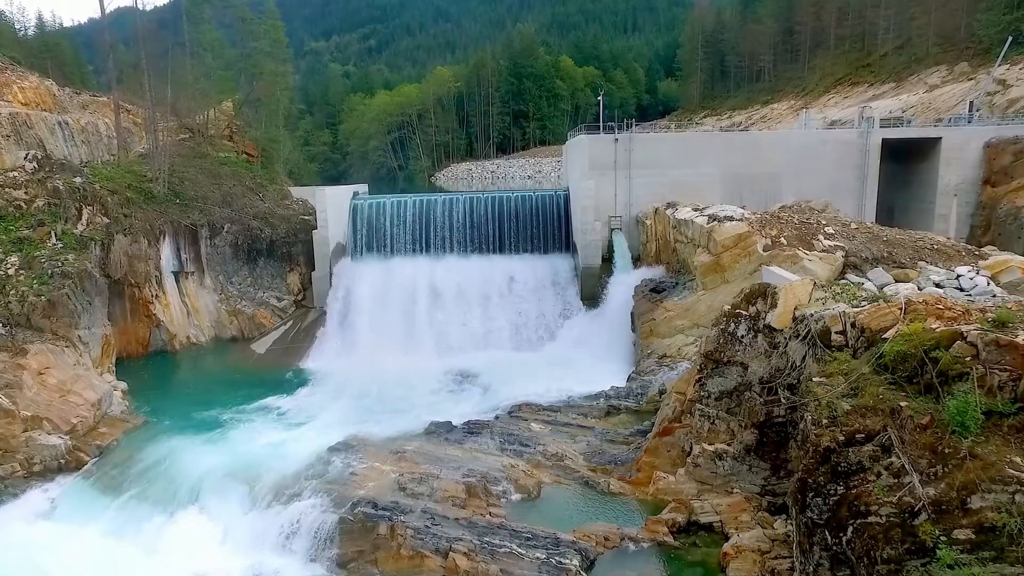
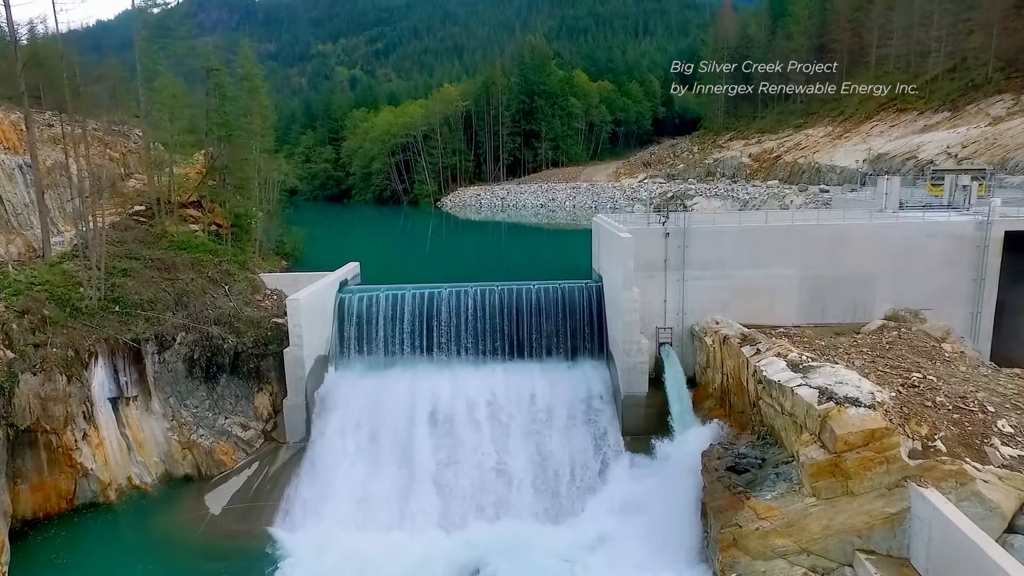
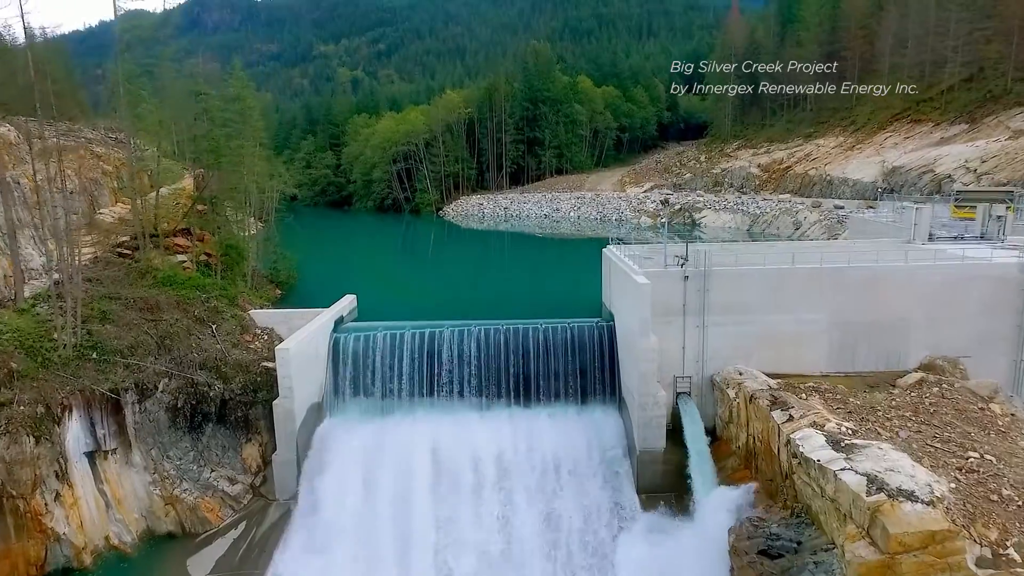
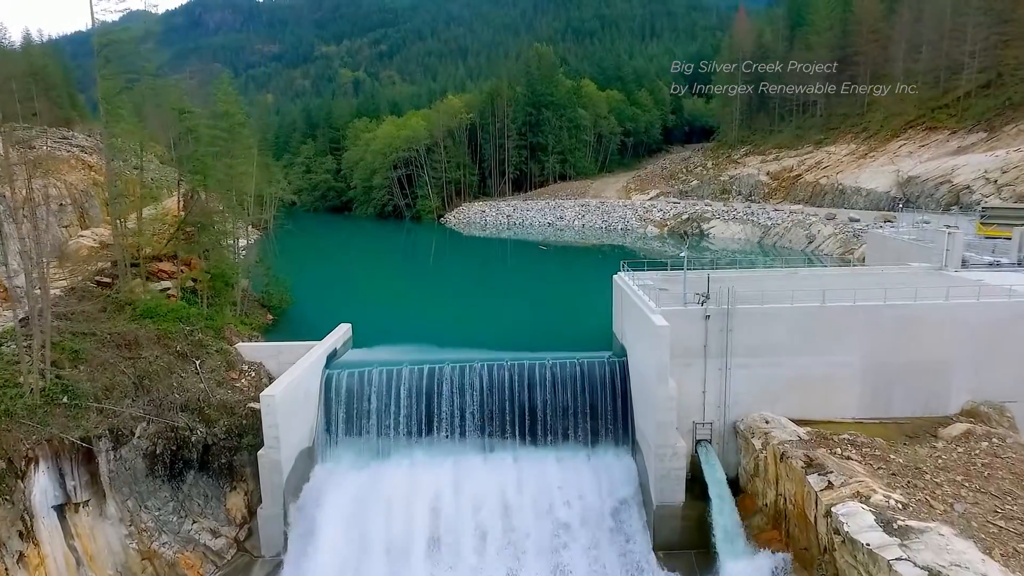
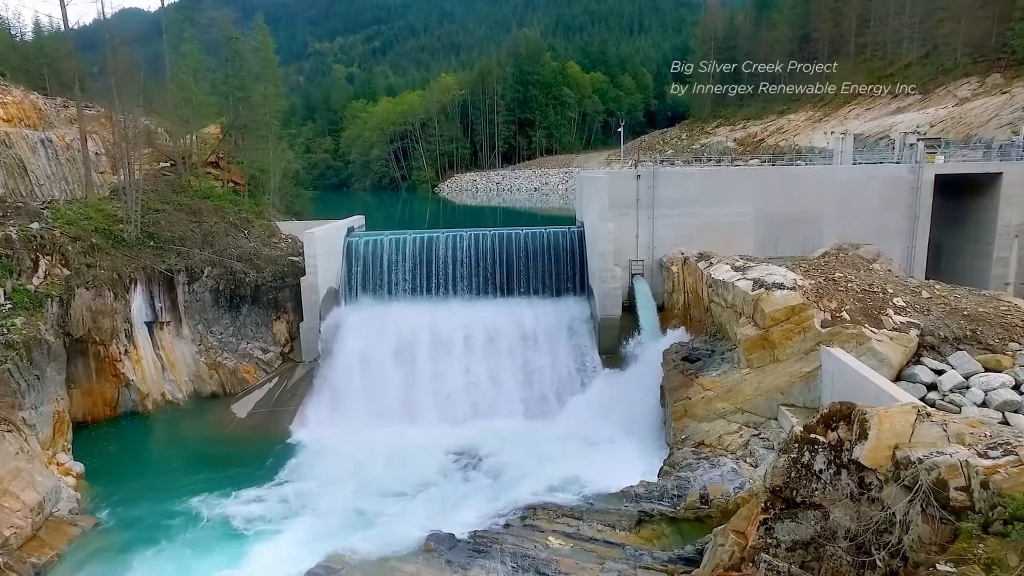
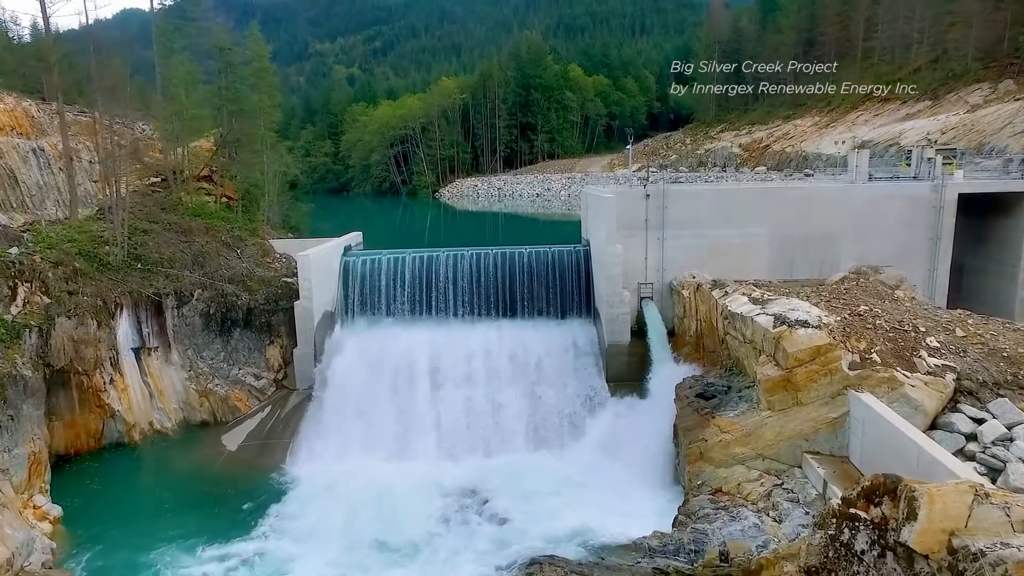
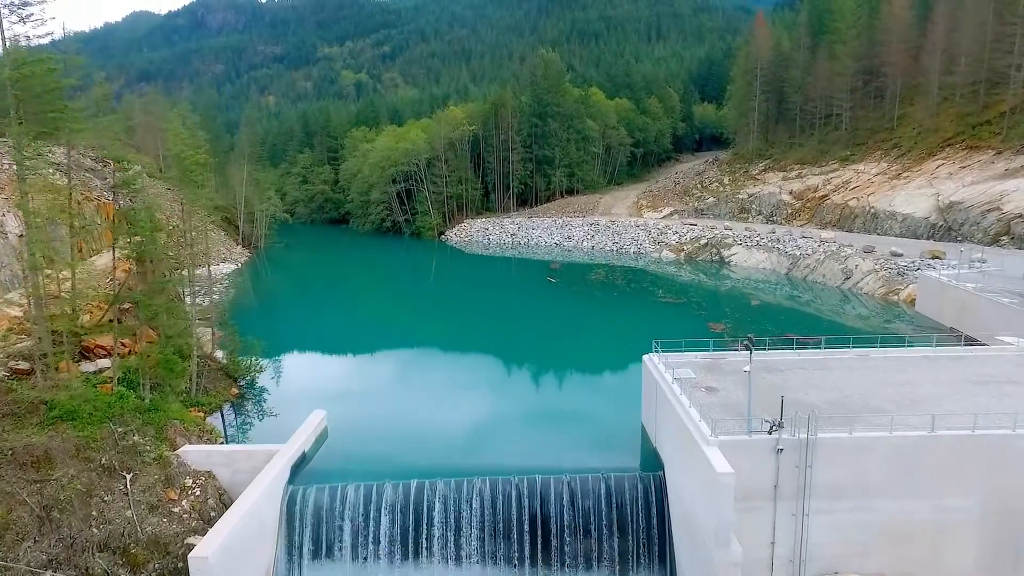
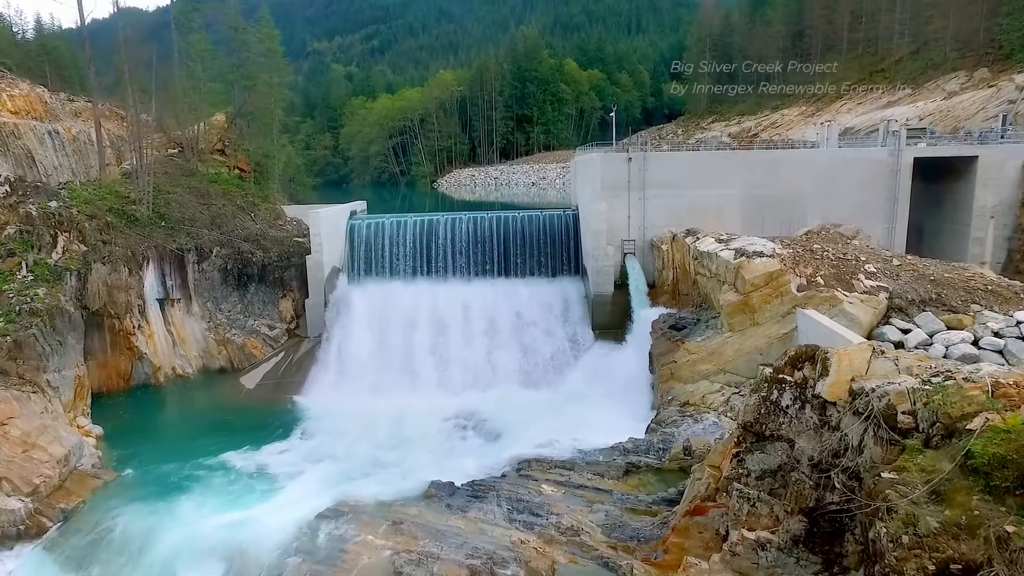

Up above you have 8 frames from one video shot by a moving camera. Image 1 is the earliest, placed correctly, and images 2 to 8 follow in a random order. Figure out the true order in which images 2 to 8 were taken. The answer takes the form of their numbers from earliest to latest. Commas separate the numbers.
8, 5, 6, 2, 3, 4, 7
